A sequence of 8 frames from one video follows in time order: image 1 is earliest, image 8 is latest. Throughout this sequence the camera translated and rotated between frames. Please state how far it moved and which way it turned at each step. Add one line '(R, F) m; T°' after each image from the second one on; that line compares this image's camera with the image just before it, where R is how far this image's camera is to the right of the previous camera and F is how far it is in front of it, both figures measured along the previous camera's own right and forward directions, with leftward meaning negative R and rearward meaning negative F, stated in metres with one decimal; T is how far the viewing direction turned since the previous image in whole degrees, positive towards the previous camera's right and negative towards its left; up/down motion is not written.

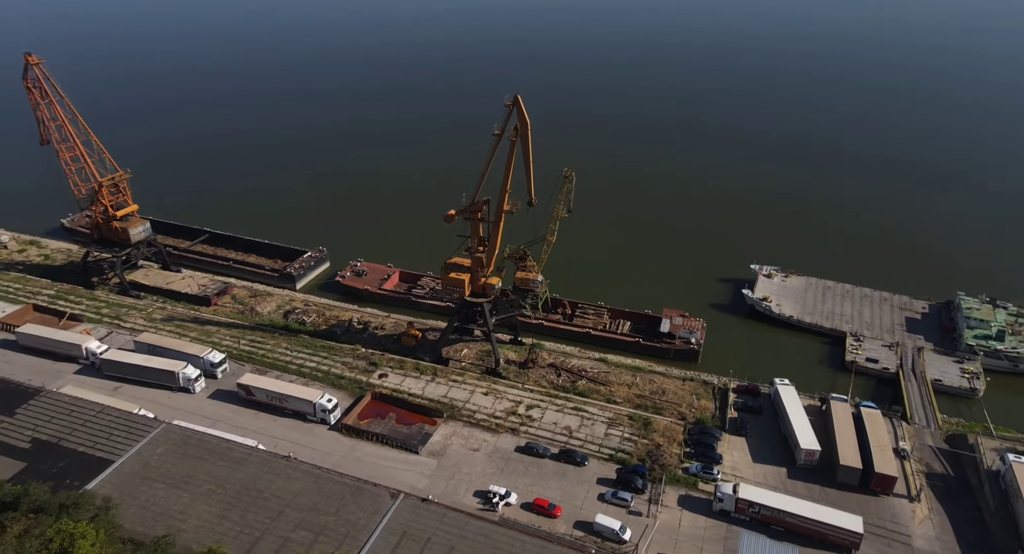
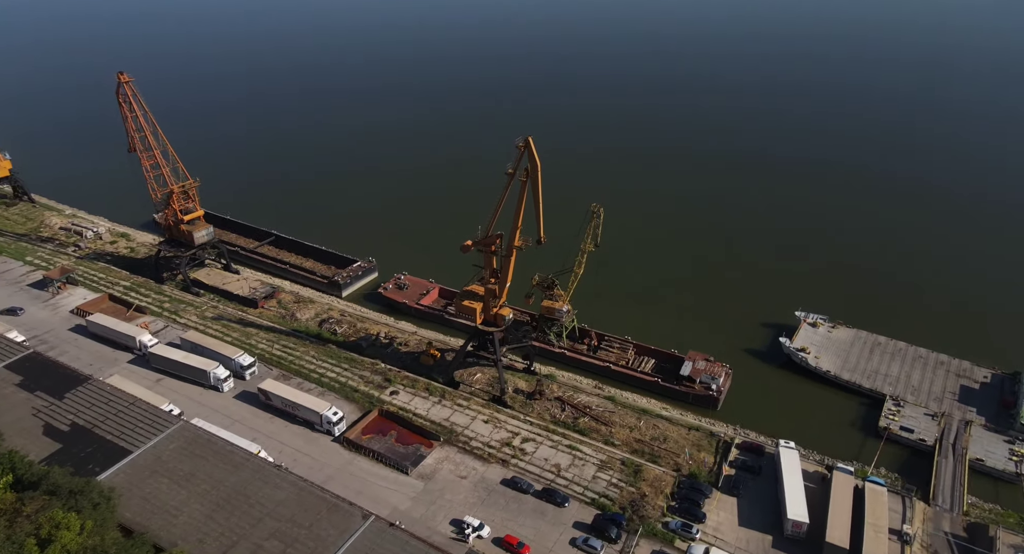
(+5.0, -0.3) m; -9°
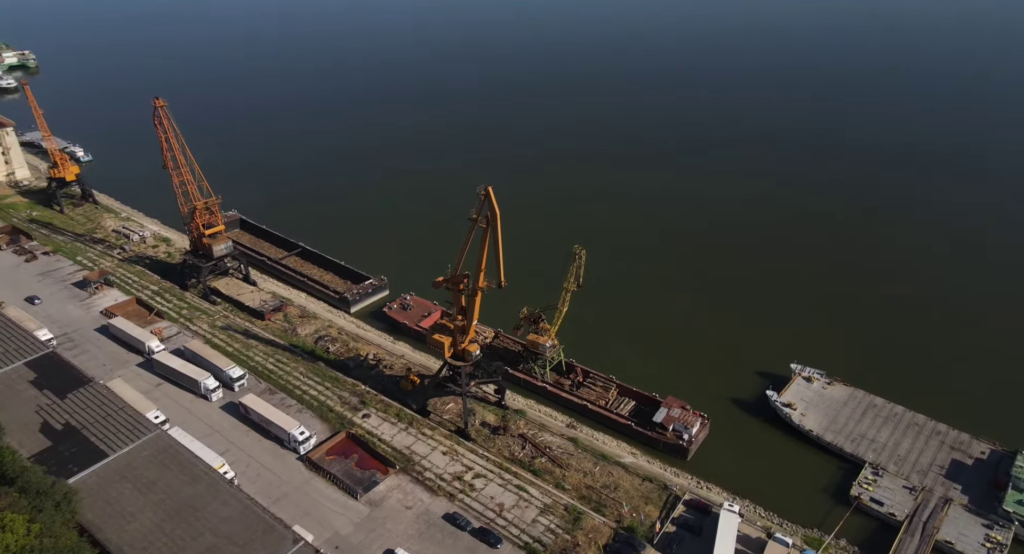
(+6.4, -0.3) m; -8°
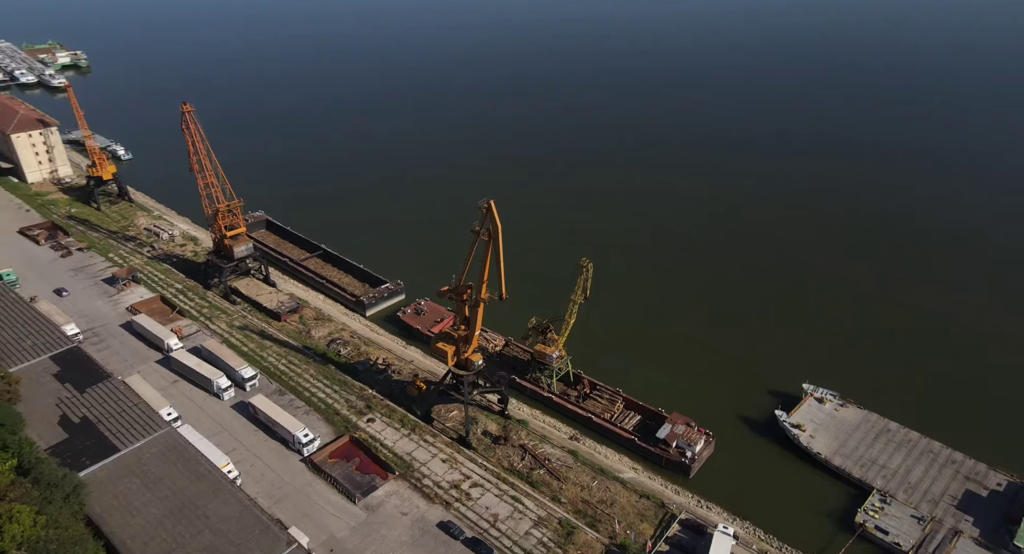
(+2.0, 0.0) m; -3°
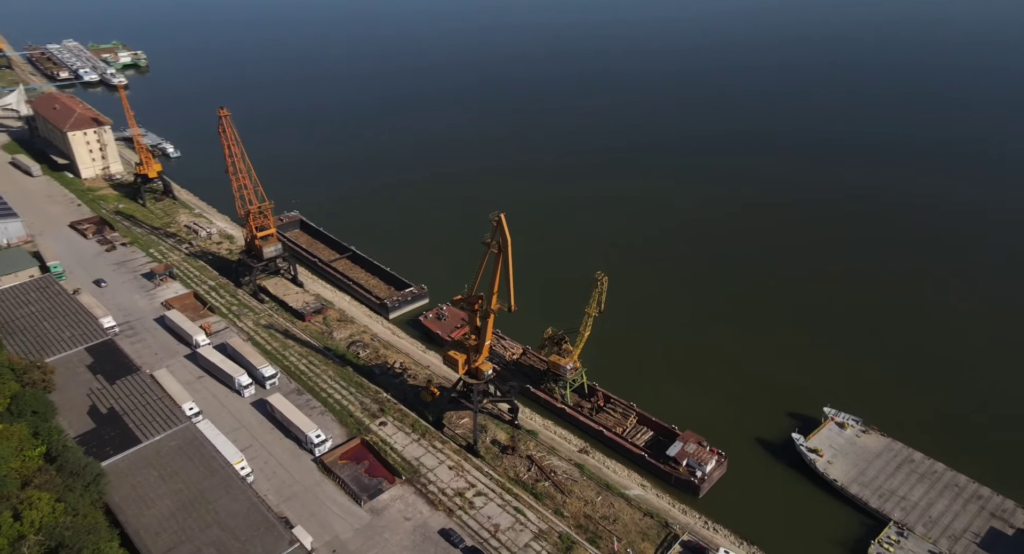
(+2.0, 0.0) m; -4°
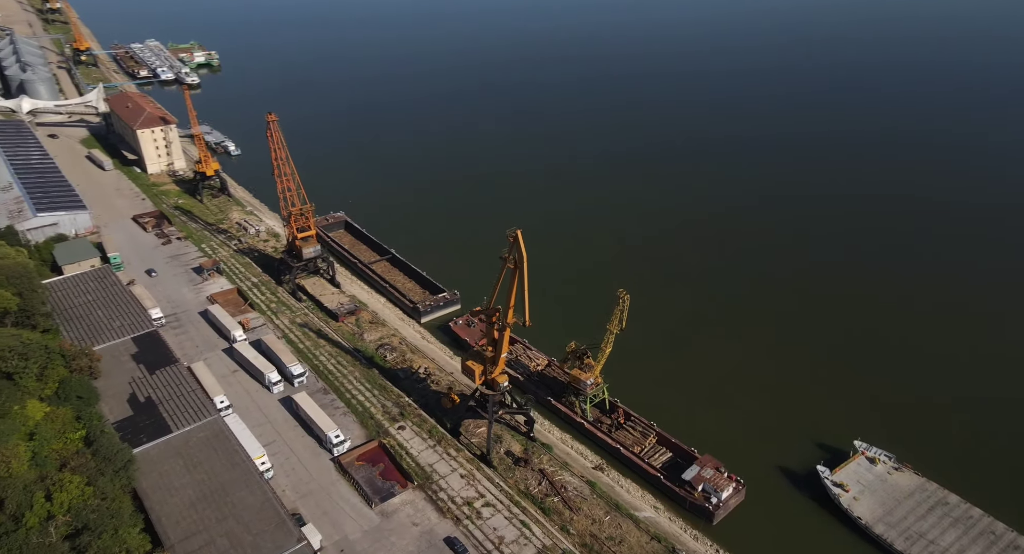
(+2.4, 0.0) m; -5°
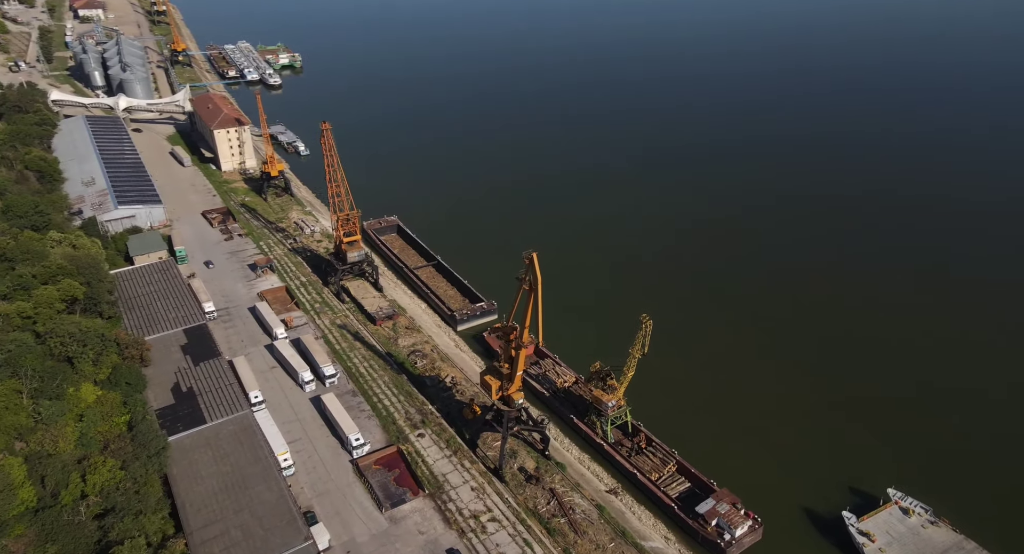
(+3.1, +0.1) m; -7°
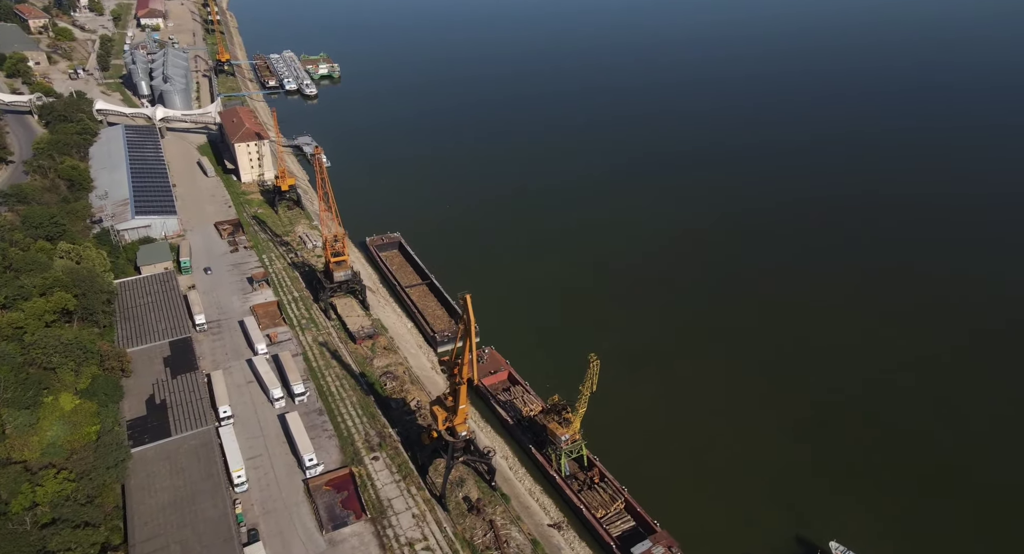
(+5.9, +0.1) m; -5°
